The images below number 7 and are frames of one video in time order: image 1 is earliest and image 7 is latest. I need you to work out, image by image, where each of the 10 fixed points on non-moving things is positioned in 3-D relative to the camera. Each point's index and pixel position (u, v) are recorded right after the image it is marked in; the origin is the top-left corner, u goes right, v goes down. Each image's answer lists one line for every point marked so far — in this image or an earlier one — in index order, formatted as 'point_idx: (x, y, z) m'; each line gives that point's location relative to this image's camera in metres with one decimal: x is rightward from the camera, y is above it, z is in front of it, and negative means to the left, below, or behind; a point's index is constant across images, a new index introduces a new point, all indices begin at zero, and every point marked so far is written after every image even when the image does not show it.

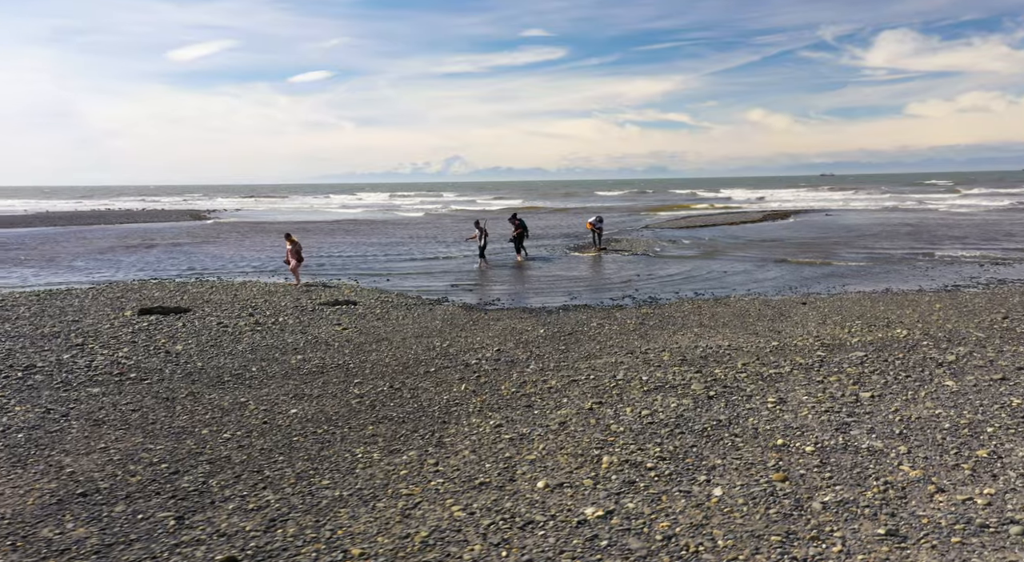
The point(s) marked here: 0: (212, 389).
0: (-4.1, -1.5, +10.4) m
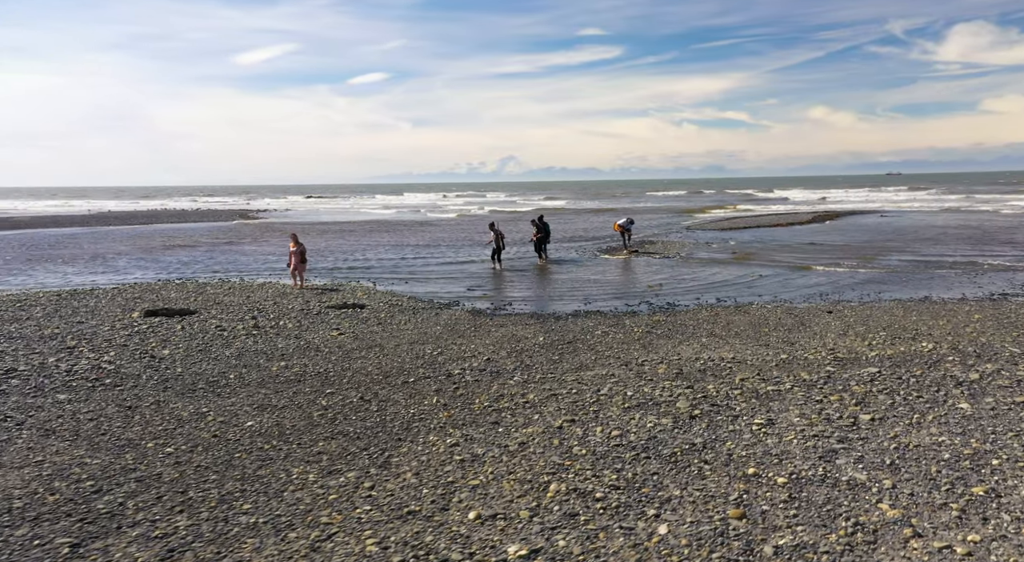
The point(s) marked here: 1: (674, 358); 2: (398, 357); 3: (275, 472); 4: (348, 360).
0: (-4.5, -1.6, +10.2) m
1: (+2.8, -1.3, +13.0) m
2: (-2.0, -1.3, +13.1) m
3: (-2.3, -1.9, +7.3) m
4: (-2.8, -1.3, +12.8) m
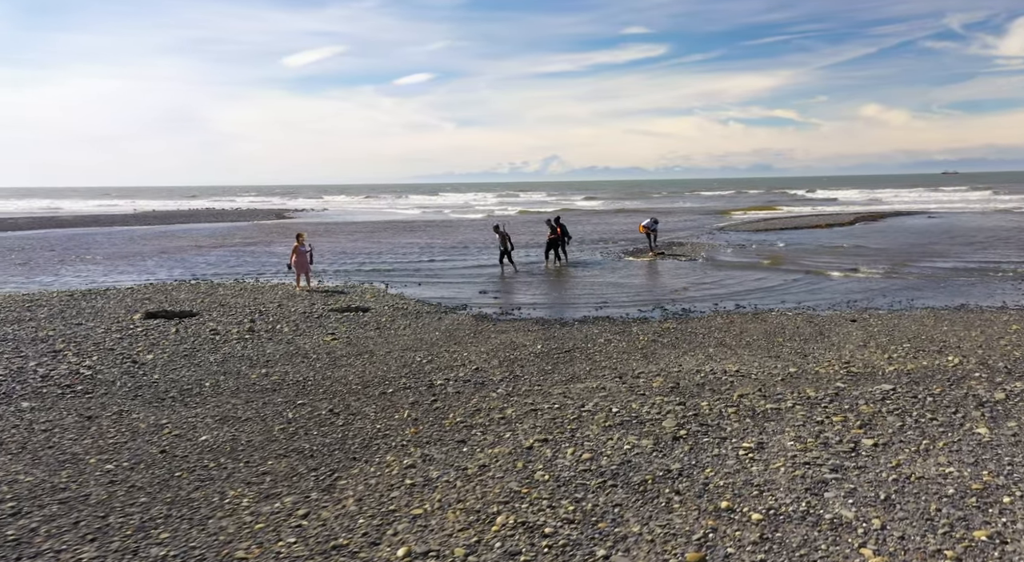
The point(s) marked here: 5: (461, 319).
0: (-4.8, -1.6, +9.8) m
1: (+2.6, -1.4, +12.2) m
2: (-2.1, -1.4, +12.6) m
3: (-2.8, -1.9, +6.9) m
4: (-2.9, -1.4, +12.4) m
5: (-1.2, -0.9, +17.7) m
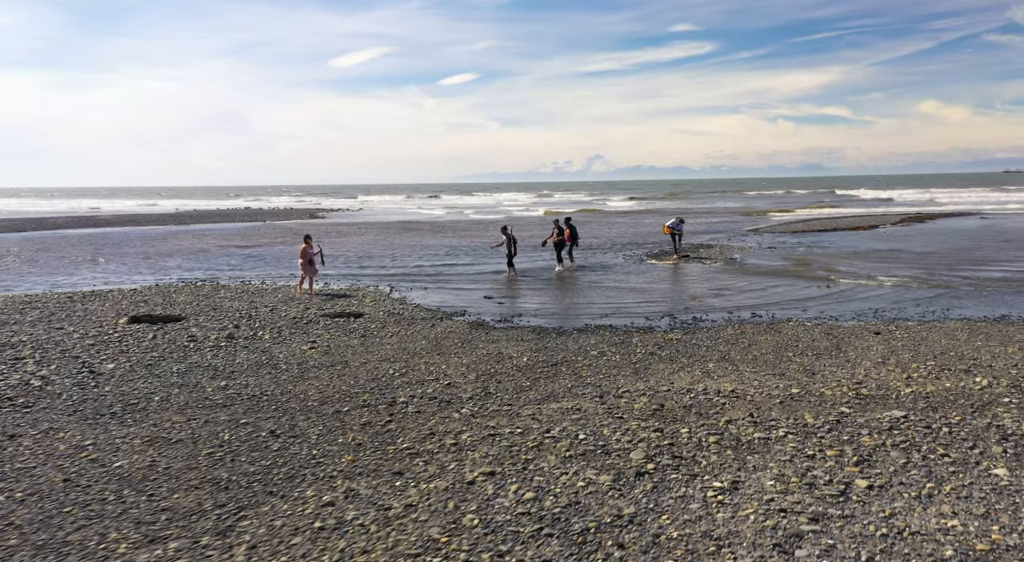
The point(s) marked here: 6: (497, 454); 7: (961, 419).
0: (-5.3, -1.7, +9.2) m
1: (+2.2, -1.6, +11.2) m
2: (-2.5, -1.5, +11.8) m
3: (-3.4, -2.1, +6.1) m
4: (-3.3, -1.5, +11.6) m
5: (-1.3, -1.0, +16.9) m
6: (-0.2, -1.9, +8.2) m
7: (+5.7, -1.7, +9.5) m
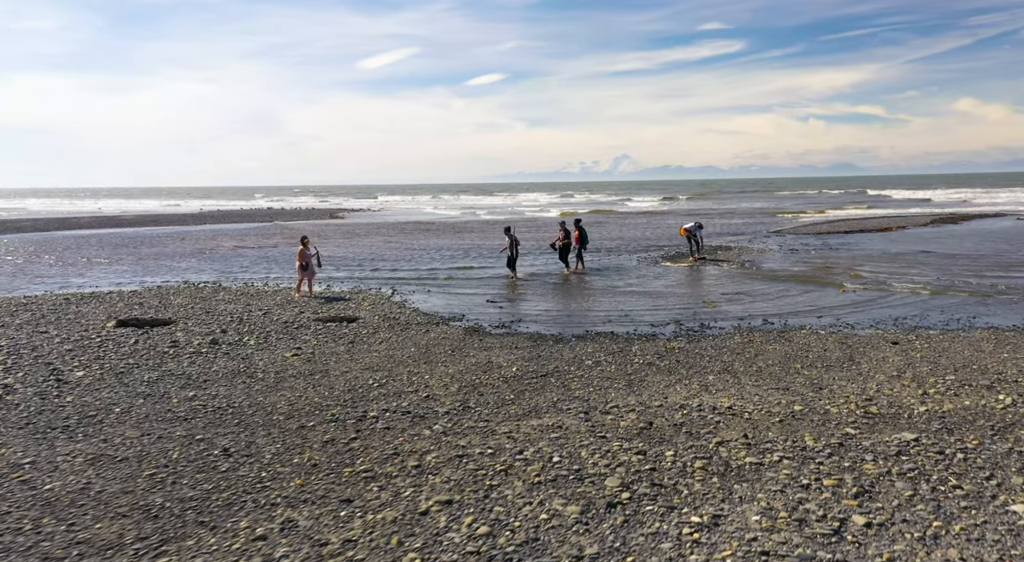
0: (-5.6, -1.8, +8.7) m
1: (+2.0, -1.7, +10.4) m
2: (-2.7, -1.6, +11.2) m
3: (-3.8, -2.1, +5.5) m
4: (-3.5, -1.6, +11.1) m
5: (-1.4, -1.1, +16.2) m
6: (-0.5, -2.0, +7.6) m
7: (+5.3, -1.8, +8.7) m
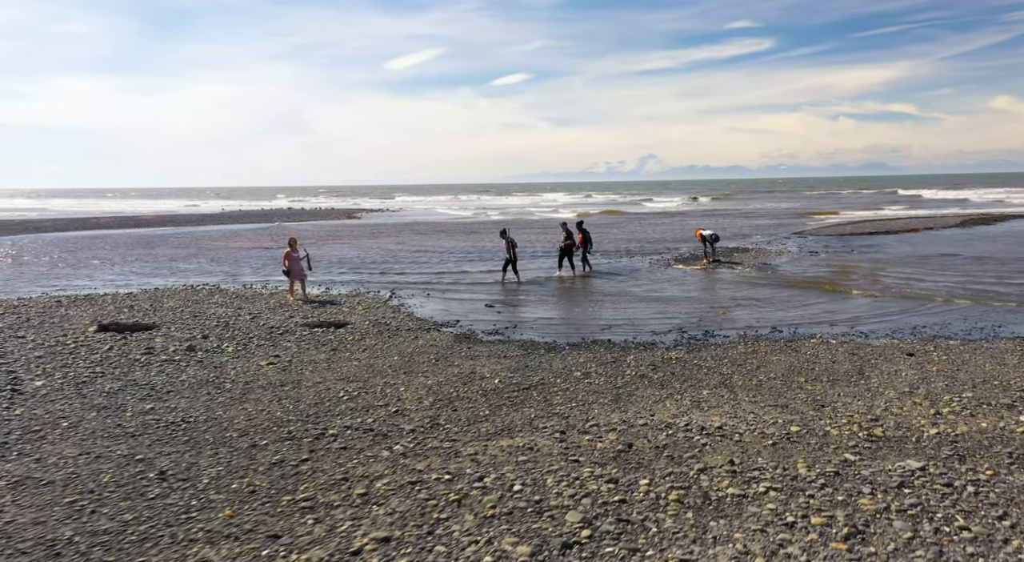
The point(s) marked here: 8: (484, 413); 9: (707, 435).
0: (-6.0, -1.9, +8.1) m
1: (+1.6, -1.8, +9.6) m
2: (-3.0, -1.7, +10.5) m
3: (-4.3, -2.2, +4.9) m
4: (-3.9, -1.7, +10.5) m
5: (-1.5, -1.2, +15.5) m
6: (-1.0, -2.1, +6.9) m
7: (+4.9, -2.0, +7.8) m
8: (-0.4, -1.8, +10.2) m
9: (+2.3, -1.8, +9.1) m
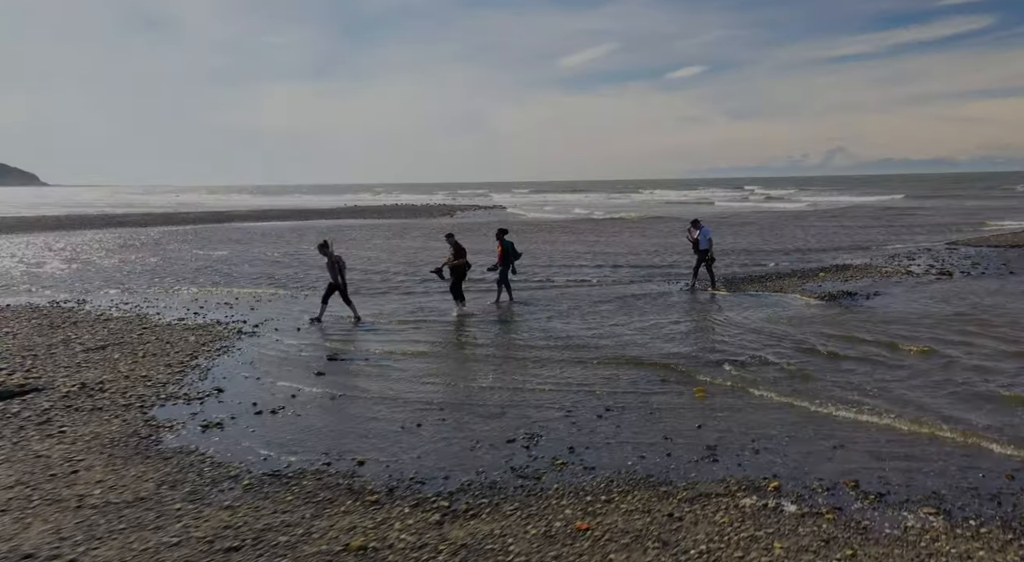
0: (-11.1, -2.5, +2.7) m
1: (-3.3, -2.6, +2.6) m
2: (-7.7, -2.4, +4.5) m
3: (-10.2, -2.9, -0.7) m
4: (-8.5, -2.4, +4.6) m
5: (-5.2, -1.9, +9.0) m
6: (-6.4, -2.8, +0.4) m
7: (-0.5, -2.9, +0.1) m
8: (-5.2, -2.5, +3.6) m
9: (-2.7, -2.7, +1.9) m
